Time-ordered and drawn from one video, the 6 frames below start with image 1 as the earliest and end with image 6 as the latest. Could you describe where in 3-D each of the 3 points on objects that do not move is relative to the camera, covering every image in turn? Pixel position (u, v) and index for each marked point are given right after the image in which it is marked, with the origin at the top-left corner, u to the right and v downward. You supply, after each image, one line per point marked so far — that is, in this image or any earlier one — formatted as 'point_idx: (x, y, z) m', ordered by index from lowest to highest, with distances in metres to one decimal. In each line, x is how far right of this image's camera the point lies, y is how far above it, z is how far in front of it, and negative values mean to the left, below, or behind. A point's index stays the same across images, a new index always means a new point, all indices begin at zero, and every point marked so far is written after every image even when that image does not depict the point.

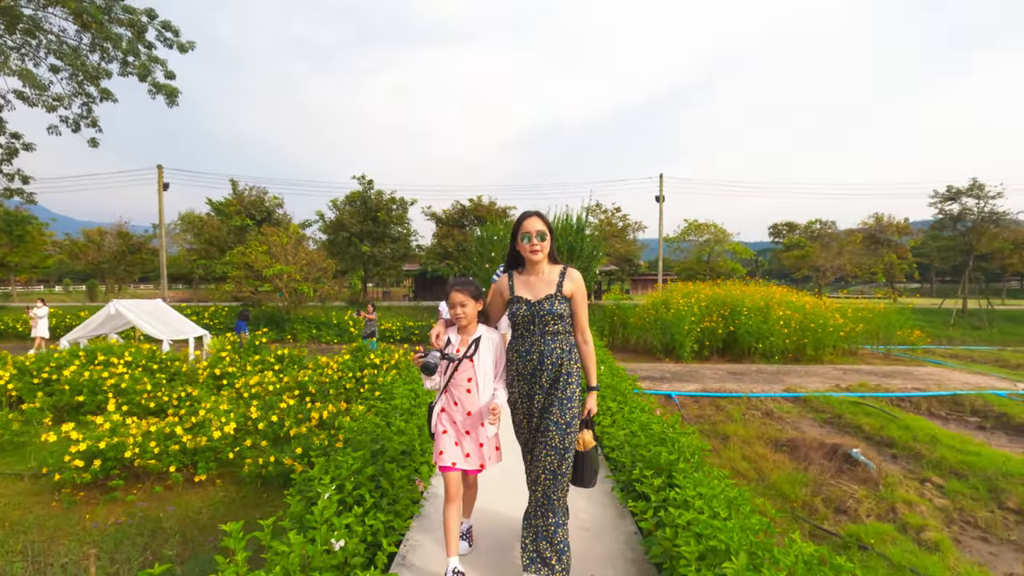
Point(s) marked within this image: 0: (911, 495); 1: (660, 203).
0: (+3.0, -1.6, +3.7) m
1: (+5.4, +3.2, +17.8) m
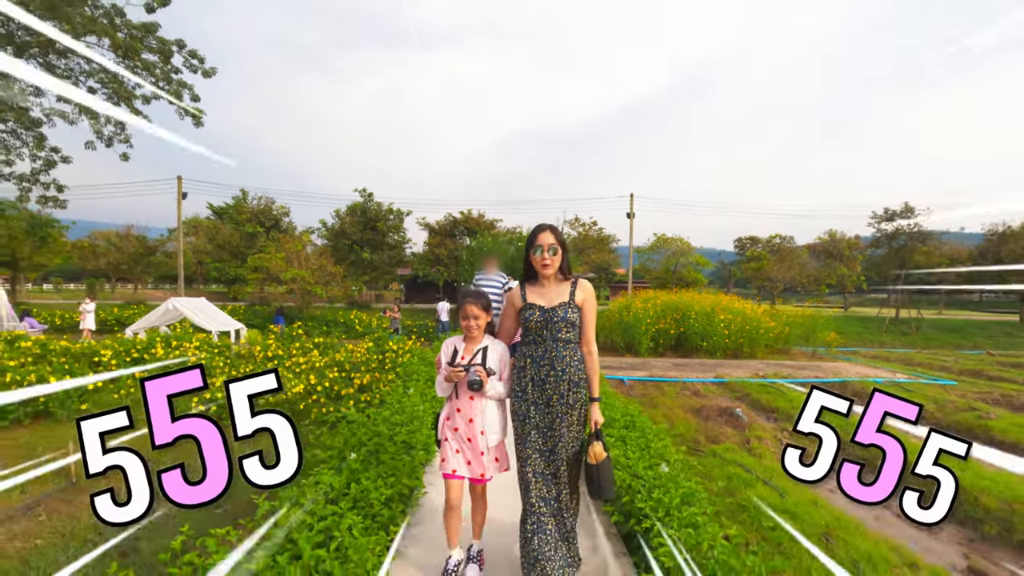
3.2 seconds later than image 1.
0: (+2.9, -1.7, +5.4) m
1: (+4.9, +2.9, +19.7) m
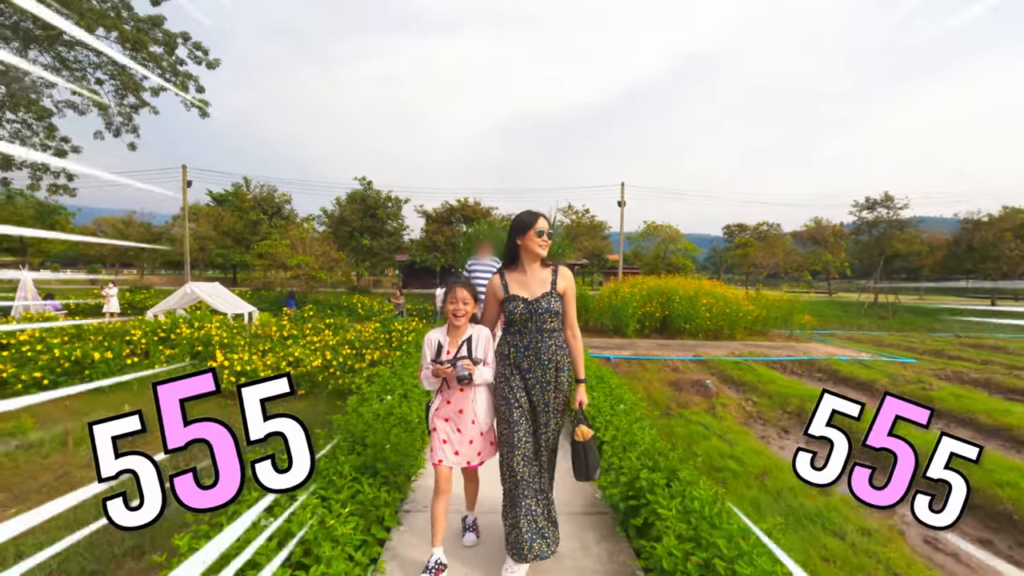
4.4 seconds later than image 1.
0: (+2.8, -1.5, +6.1) m
1: (+4.7, +3.5, +20.3) m
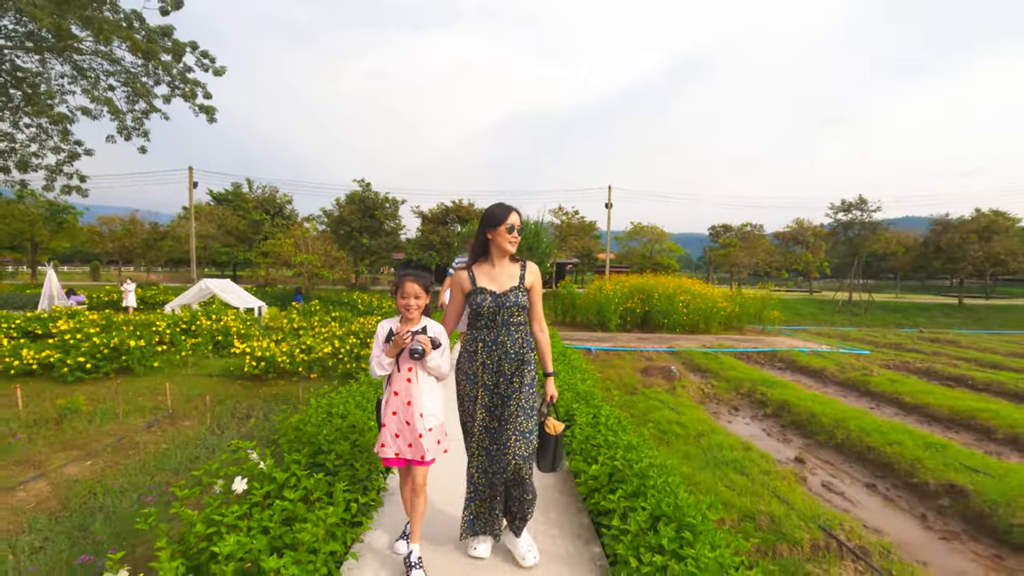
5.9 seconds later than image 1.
0: (+2.6, -1.4, +7.0) m
1: (+4.4, +3.6, +21.1) m
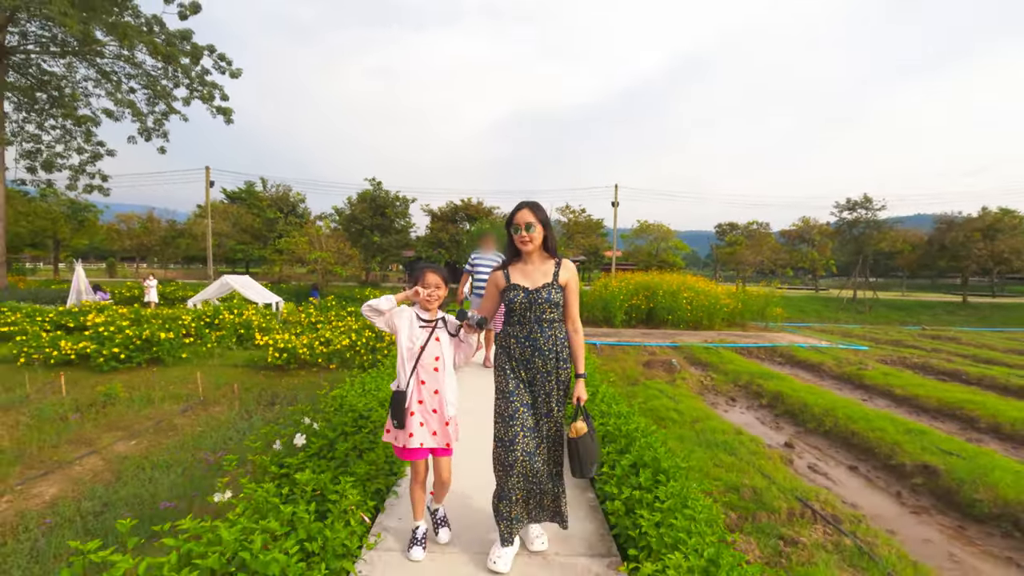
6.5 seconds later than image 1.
0: (+2.7, -1.4, +7.3) m
1: (+4.7, +3.7, +21.4) m
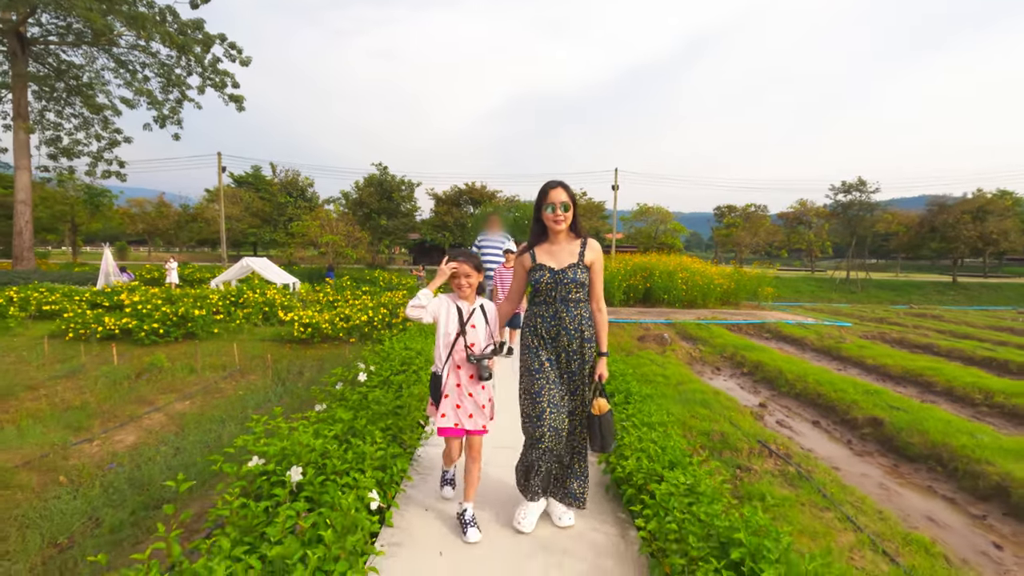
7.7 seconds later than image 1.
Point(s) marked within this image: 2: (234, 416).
0: (+2.8, -1.0, +8.0) m
1: (+4.8, +4.6, +21.8) m
2: (-2.9, -1.3, +5.0) m
